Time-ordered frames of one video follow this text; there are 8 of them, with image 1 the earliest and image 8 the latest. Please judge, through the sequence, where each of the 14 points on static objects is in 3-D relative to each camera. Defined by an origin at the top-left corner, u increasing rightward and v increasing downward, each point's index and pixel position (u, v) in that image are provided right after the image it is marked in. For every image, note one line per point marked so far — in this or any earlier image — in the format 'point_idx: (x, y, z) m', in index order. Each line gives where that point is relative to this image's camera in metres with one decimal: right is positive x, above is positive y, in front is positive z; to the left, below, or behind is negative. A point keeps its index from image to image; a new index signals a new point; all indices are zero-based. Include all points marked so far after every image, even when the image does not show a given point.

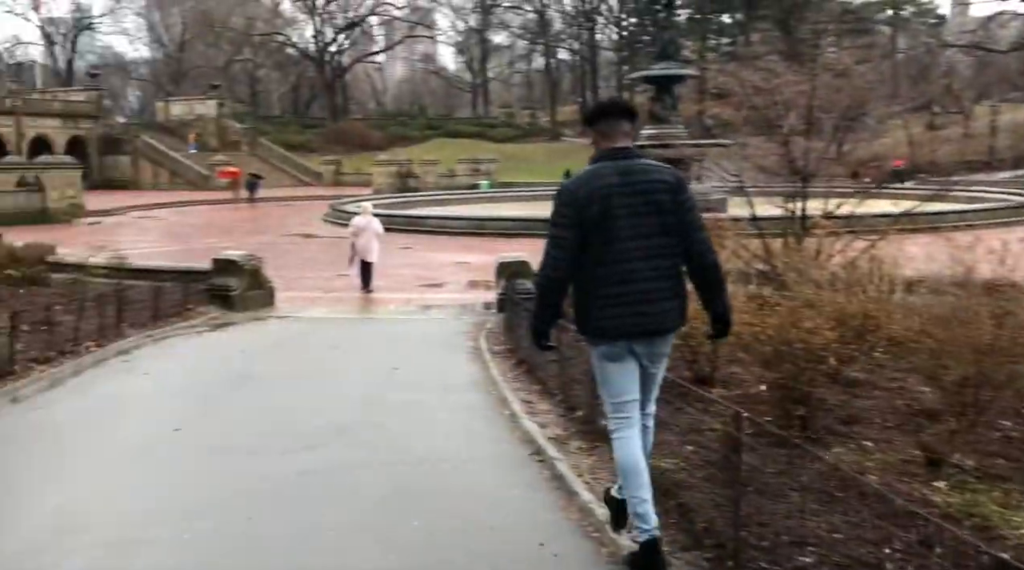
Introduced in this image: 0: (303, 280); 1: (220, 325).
0: (-4.0, +0.1, +17.6) m
1: (-3.9, -0.5, +12.4) m
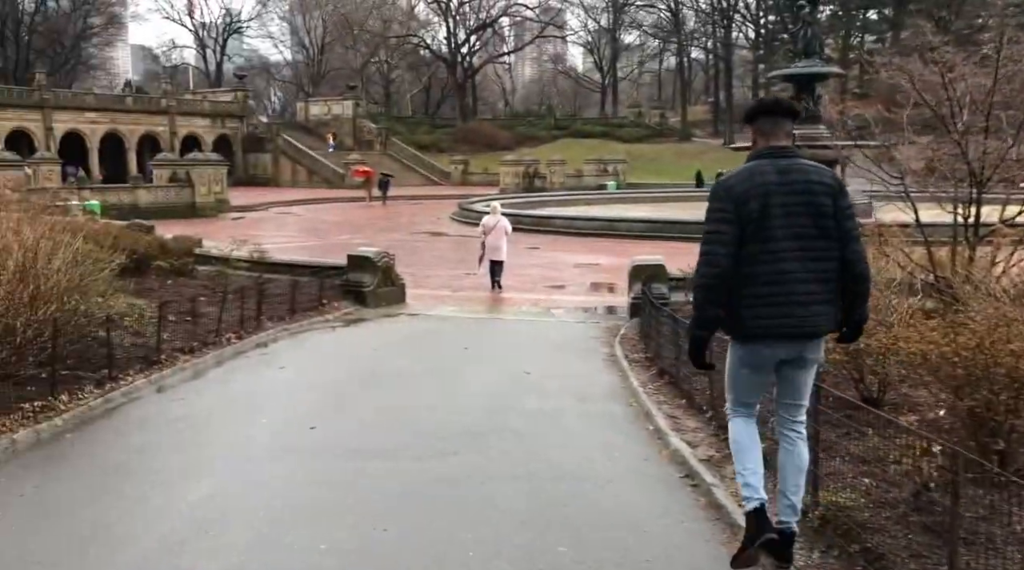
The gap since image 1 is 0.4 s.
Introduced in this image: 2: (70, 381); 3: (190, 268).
0: (-1.6, +0.2, +17.7) m
1: (-2.1, -0.5, +12.5) m
2: (-3.6, -0.8, +7.6) m
3: (-4.9, +0.3, +14.2) m
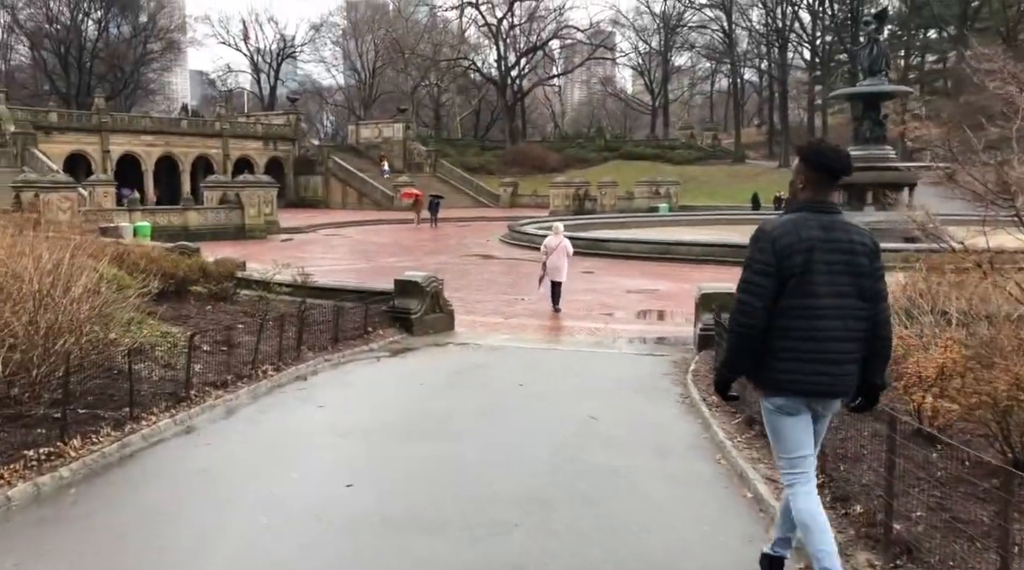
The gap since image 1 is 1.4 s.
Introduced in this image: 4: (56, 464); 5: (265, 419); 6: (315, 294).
0: (-0.6, -0.3, +16.9) m
1: (-1.4, -0.8, +11.7) m
2: (-3.1, -1.0, +6.9) m
3: (-4.1, -0.1, +13.6) m
4: (-2.9, -1.1, +5.8) m
5: (-2.0, -1.1, +7.7) m
6: (-3.0, -0.1, +14.1) m
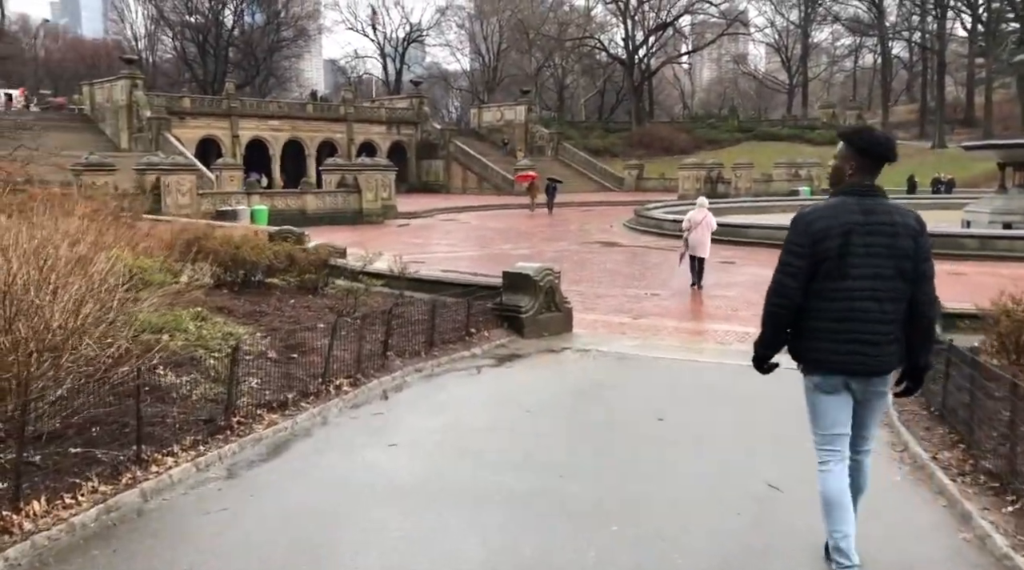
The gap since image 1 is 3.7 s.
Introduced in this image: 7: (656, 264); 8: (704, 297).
0: (+1.4, -0.2, +14.6) m
1: (-0.1, -0.8, +9.7) m
2: (-2.4, -1.0, +5.1) m
3: (-2.4, 0.0, +11.9) m
4: (-2.3, -1.1, +4.0) m
5: (-1.2, -1.1, +5.8) m
6: (-1.3, 0.0, +12.2) m
7: (+2.9, +0.4, +18.8) m
8: (+3.0, -0.2, +14.6) m
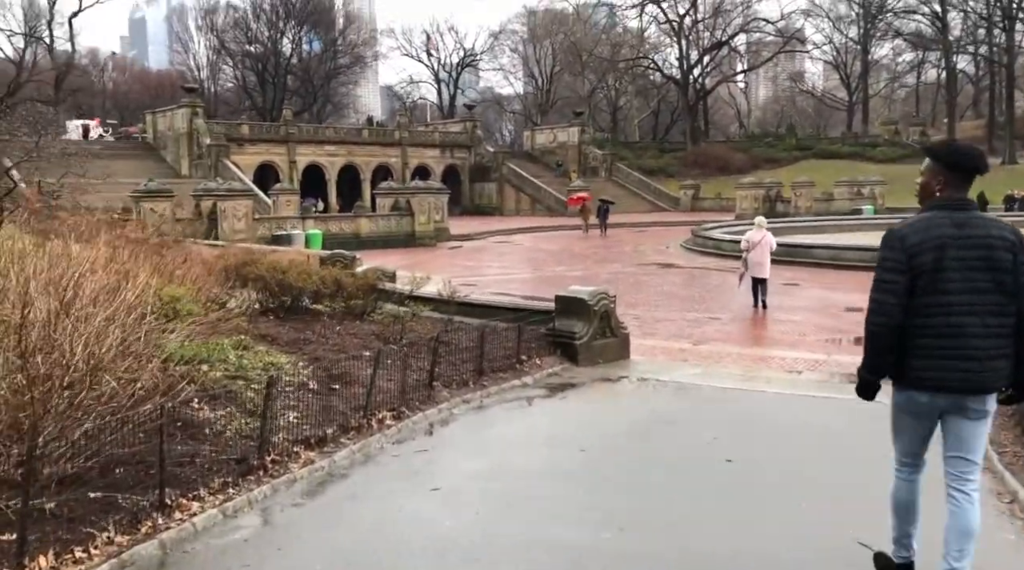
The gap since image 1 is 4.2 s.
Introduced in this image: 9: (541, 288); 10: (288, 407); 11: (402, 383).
0: (+2.3, -0.5, +14.0) m
1: (+0.5, -1.0, +9.2) m
2: (-2.1, -1.2, +4.7) m
3: (-1.8, -0.3, +11.5) m
4: (-2.1, -1.3, +3.6) m
5: (-0.9, -1.3, +5.3) m
6: (-0.6, -0.3, +11.8) m
7: (+3.9, 0.0, +18.1) m
8: (+3.8, -0.5, +13.9) m
9: (+0.6, -0.1, +17.9) m
10: (-1.7, -0.9, +7.2) m
11: (-1.0, -0.9, +8.2) m
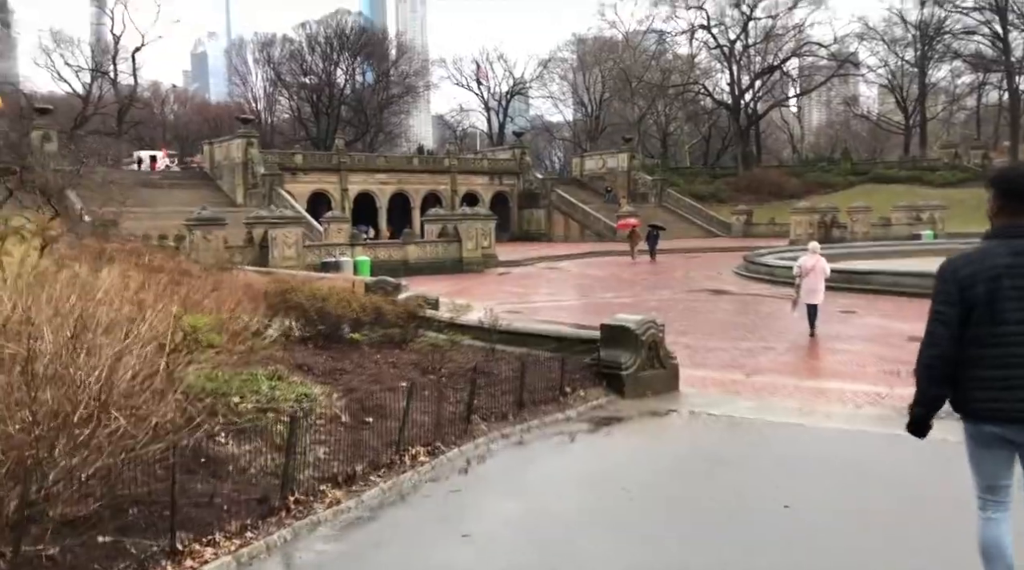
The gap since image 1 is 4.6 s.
0: (+2.9, -0.9, +13.5) m
1: (+0.9, -1.3, +8.7) m
2: (-2.0, -1.3, +4.4) m
3: (-1.2, -0.6, +11.2) m
4: (-2.0, -1.4, +3.3) m
5: (-0.7, -1.4, +4.9) m
6: (-0.1, -0.7, +11.4) m
7: (+4.8, -0.5, +17.5) m
8: (+4.4, -0.9, +13.3) m
9: (+1.4, -0.6, +17.5) m
10: (-1.4, -1.2, +6.8) m
11: (-0.6, -1.1, +7.8) m
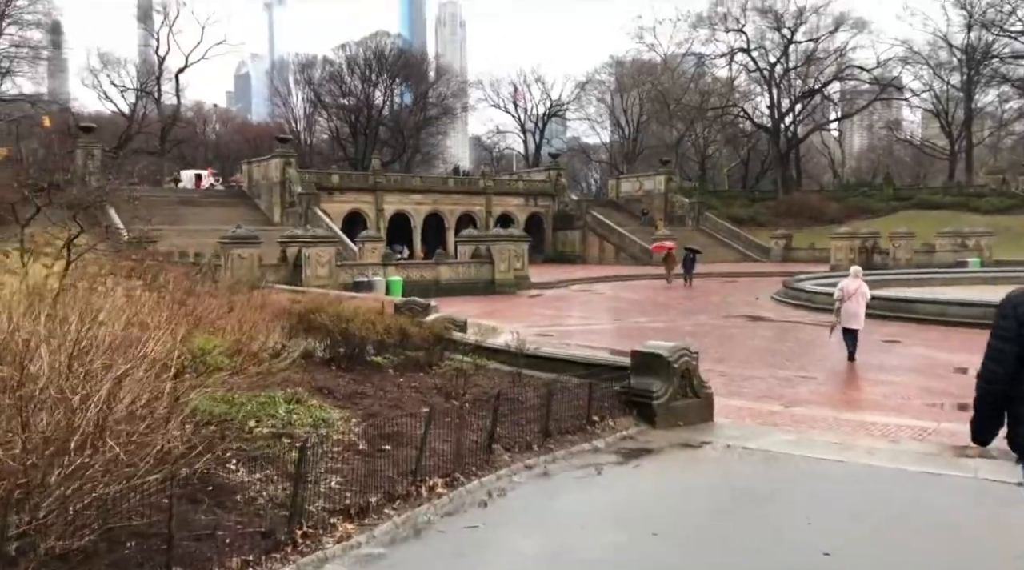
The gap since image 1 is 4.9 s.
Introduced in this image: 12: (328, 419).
0: (+3.3, -1.3, +13.0) m
1: (+1.1, -1.5, +8.3) m
2: (-1.9, -1.4, +4.1) m
3: (-0.9, -0.9, +10.9) m
4: (-1.9, -1.4, +3.1) m
5: (-0.6, -1.5, +4.6) m
6: (+0.3, -0.9, +11.1) m
7: (+5.4, -1.0, +17.0) m
8: (+4.8, -1.3, +12.8) m
9: (+2.0, -1.0, +17.1) m
10: (-1.3, -1.3, +6.6) m
11: (-0.4, -1.3, +7.5) m
12: (-1.6, -1.1, +7.9) m
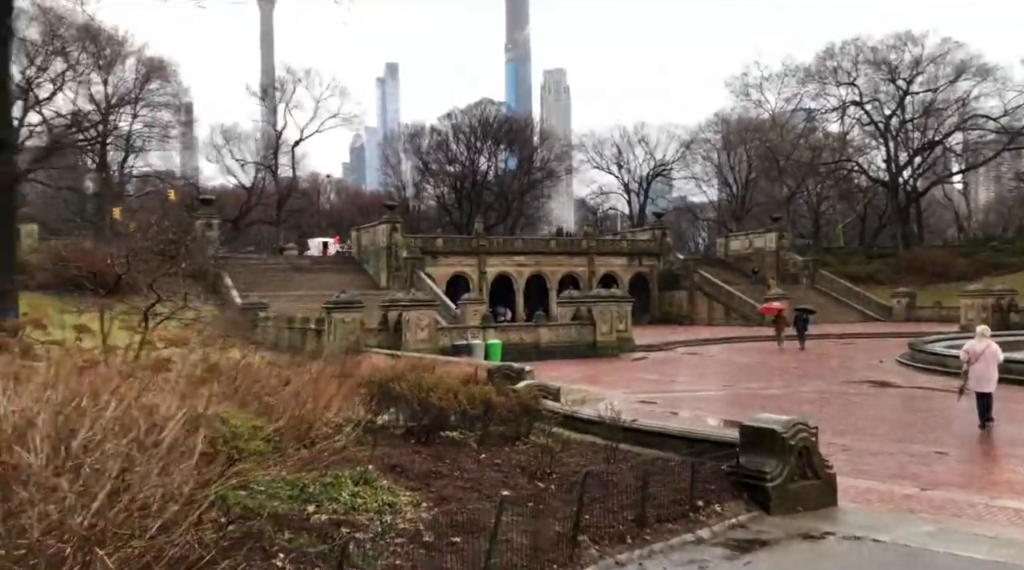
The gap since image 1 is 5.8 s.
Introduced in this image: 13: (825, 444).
0: (+4.6, -2.1, +11.6) m
1: (+1.8, -2.0, +7.2) m
2: (-1.7, -1.7, +3.4) m
3: (+0.1, -1.6, +10.0) m
4: (-1.8, -1.7, +2.3) m
5: (-0.3, -1.8, +3.7) m
6: (+1.3, -1.6, +10.0) m
7: (+7.0, -2.1, +15.3) m
8: (+6.0, -2.1, +11.2) m
9: (+3.7, -2.1, +15.8) m
10: (-0.8, -1.7, +5.7) m
11: (+0.2, -1.8, +6.5) m
12: (-0.9, -1.6, +7.0) m
13: (+4.1, -2.1, +12.2) m
